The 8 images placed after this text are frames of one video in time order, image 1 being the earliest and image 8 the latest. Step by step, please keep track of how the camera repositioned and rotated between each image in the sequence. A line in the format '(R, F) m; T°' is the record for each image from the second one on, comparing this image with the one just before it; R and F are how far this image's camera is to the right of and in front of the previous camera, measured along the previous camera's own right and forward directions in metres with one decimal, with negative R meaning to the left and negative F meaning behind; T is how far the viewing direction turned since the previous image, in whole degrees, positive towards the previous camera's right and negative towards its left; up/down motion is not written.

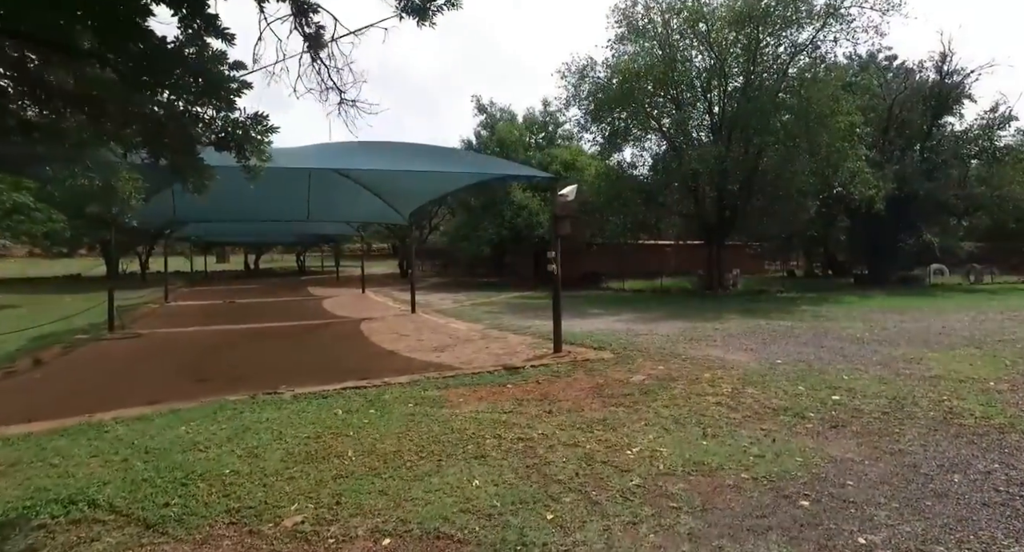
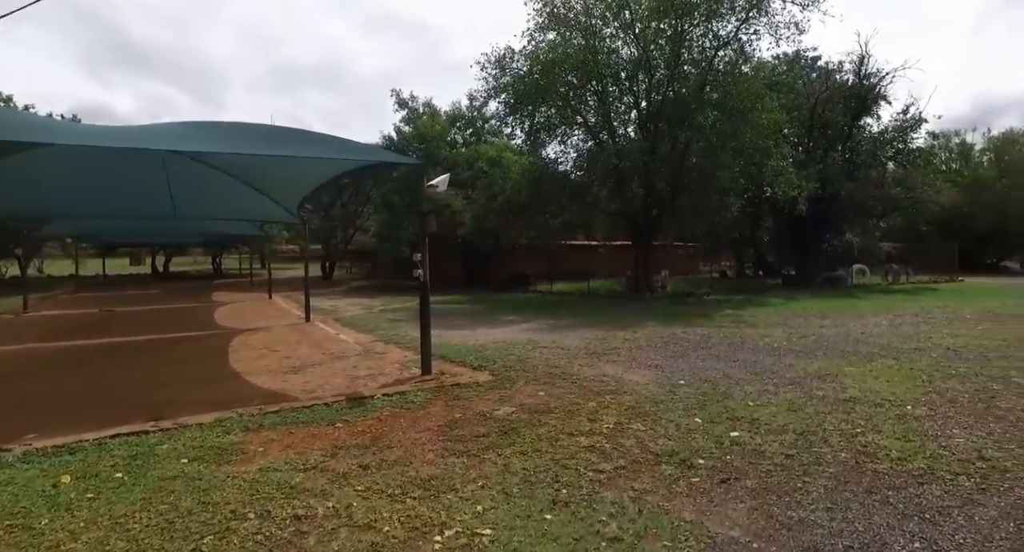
(+1.1, +1.3) m; +5°
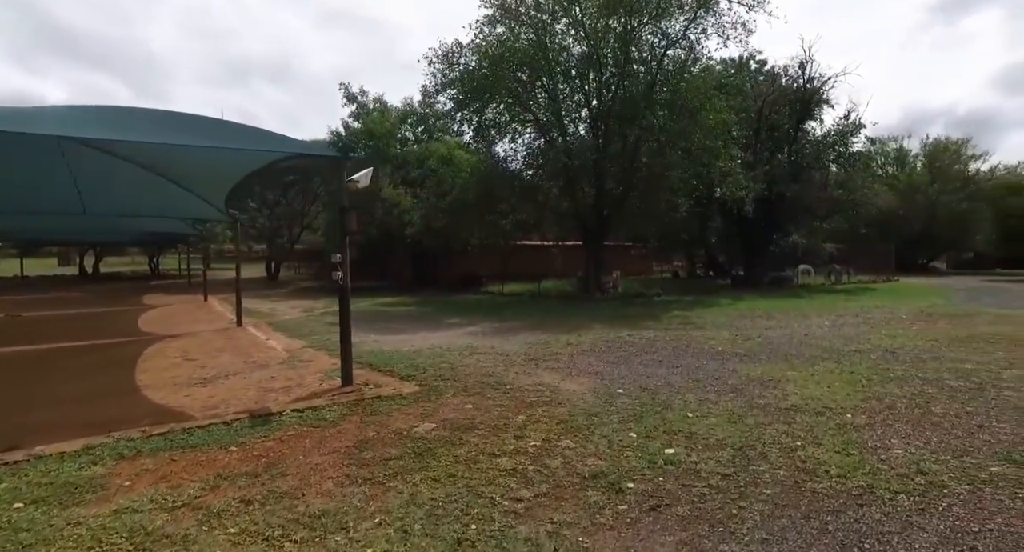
(+0.4, +0.5) m; +4°
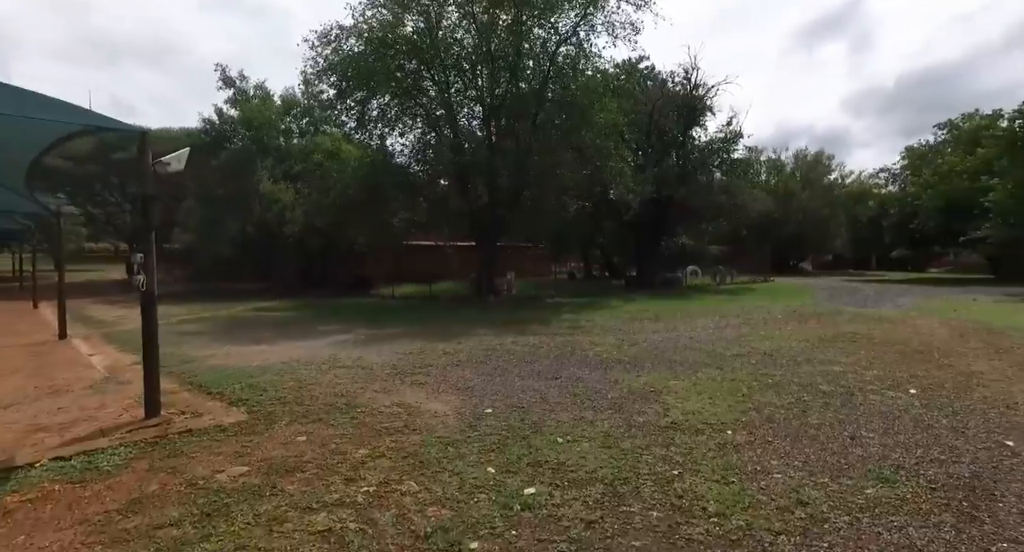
(+0.5, +0.8) m; +10°
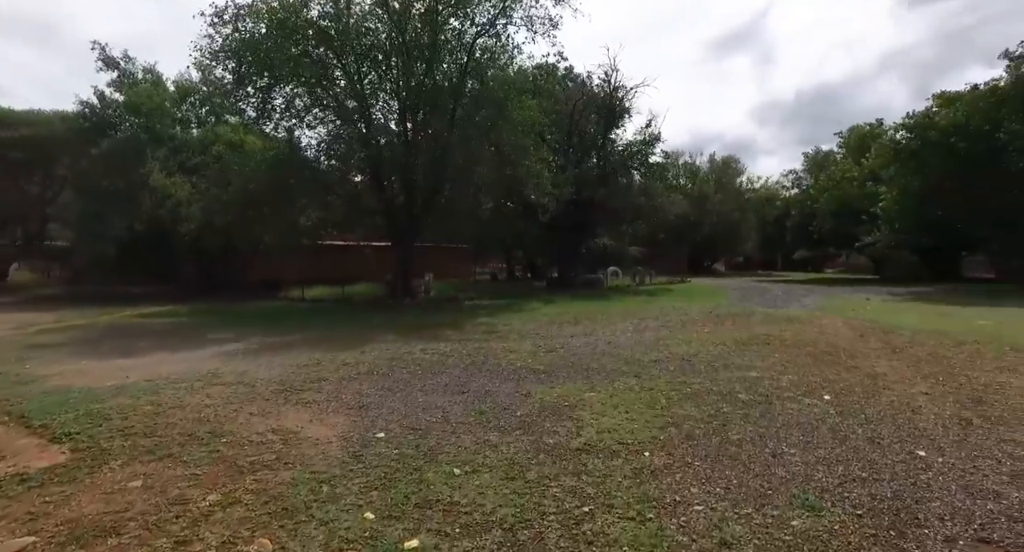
(+0.3, +0.6) m; +8°
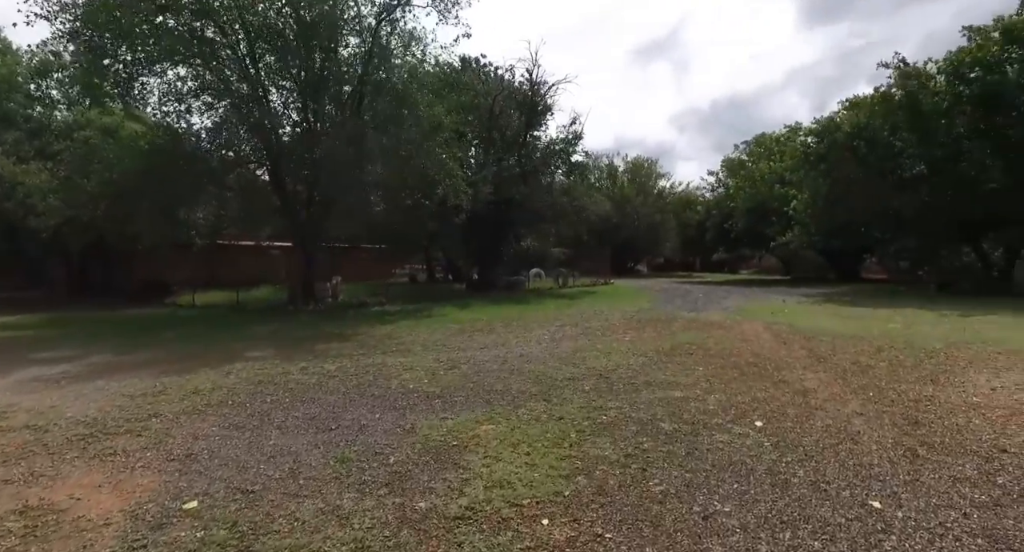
(+0.4, +0.9) m; +8°
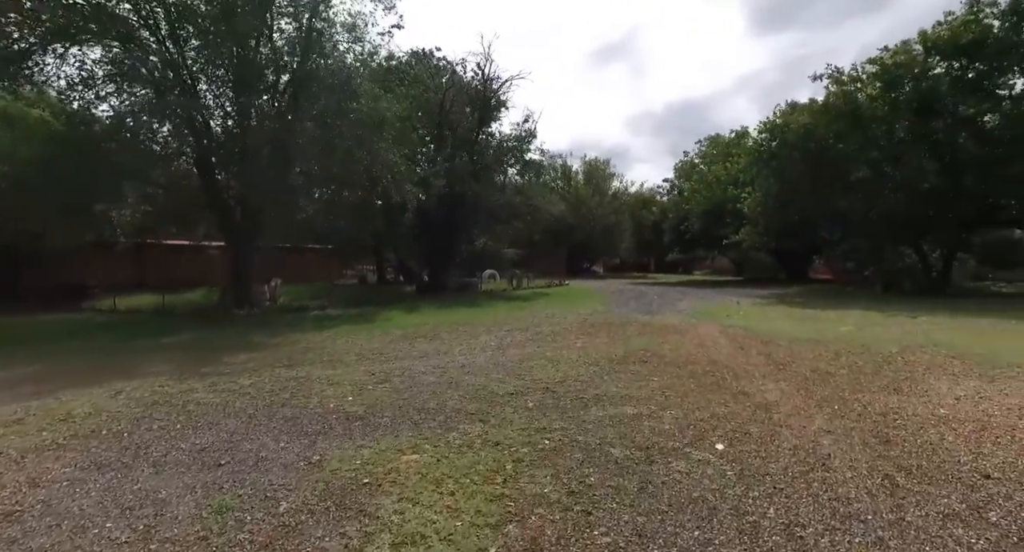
(+0.2, +0.6) m; +4°
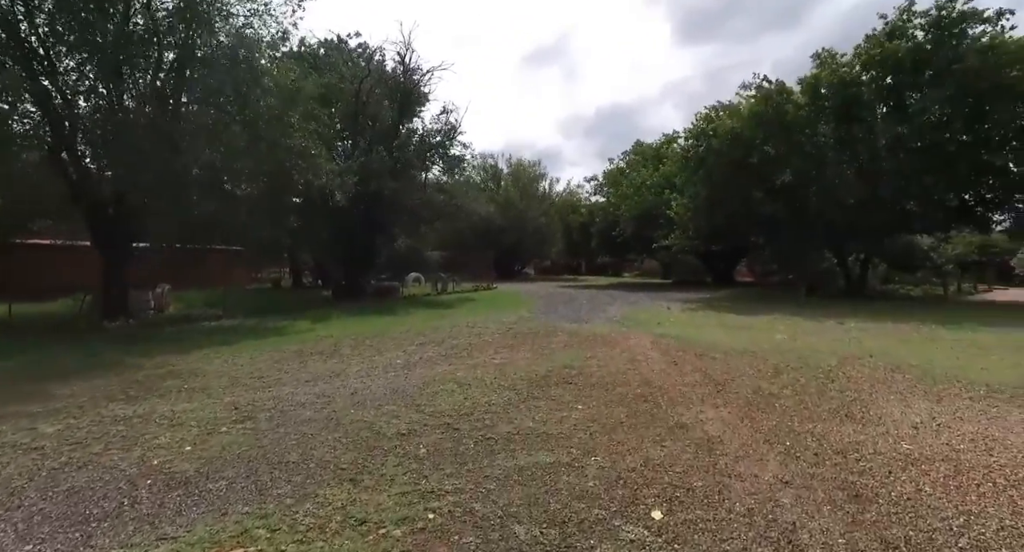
(+0.3, +1.0) m; +7°
